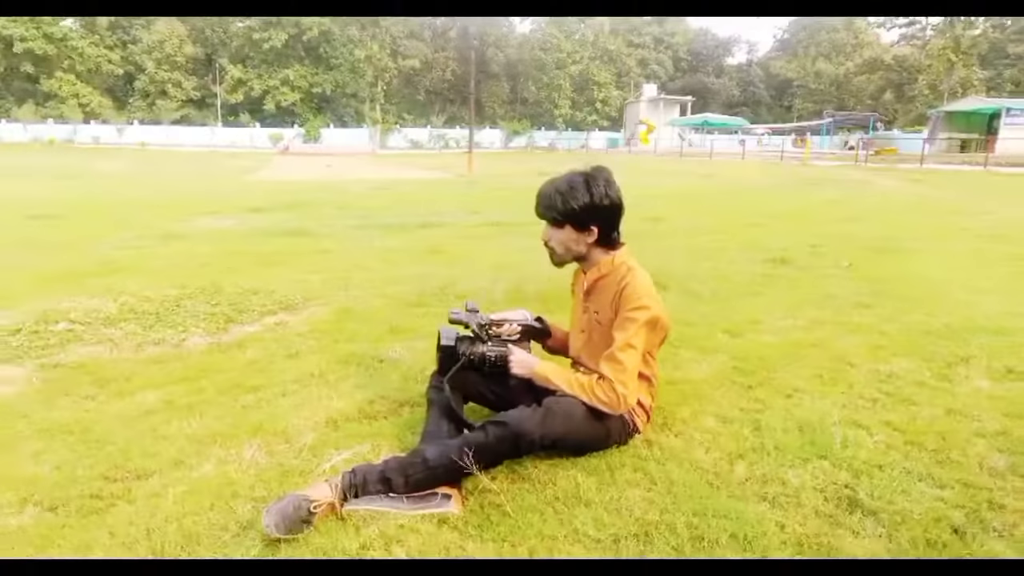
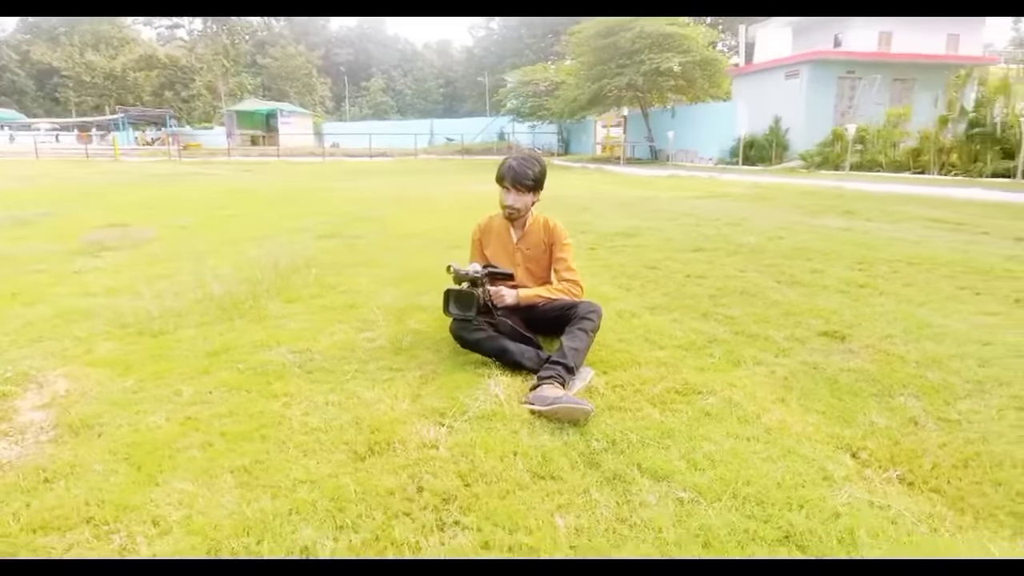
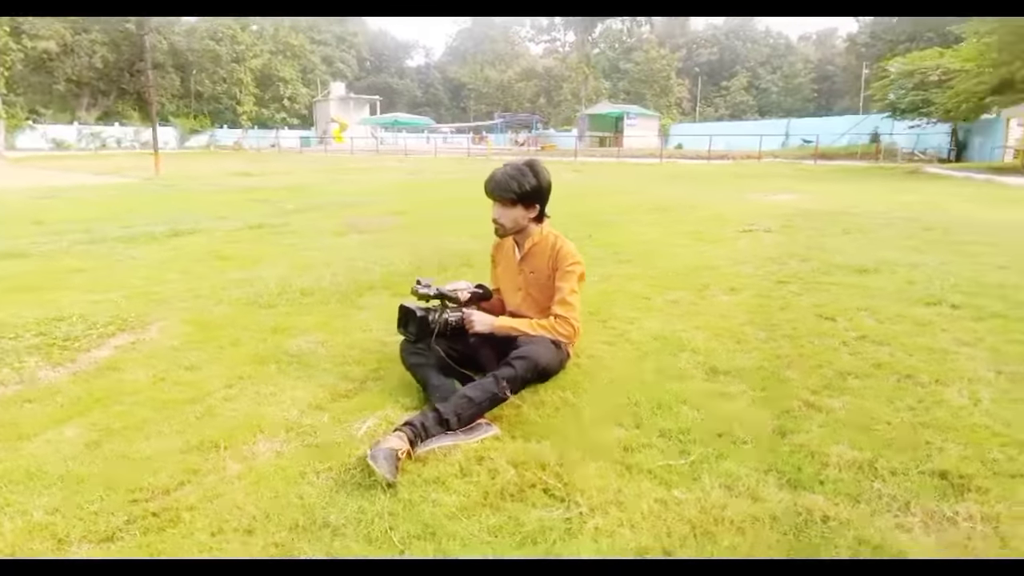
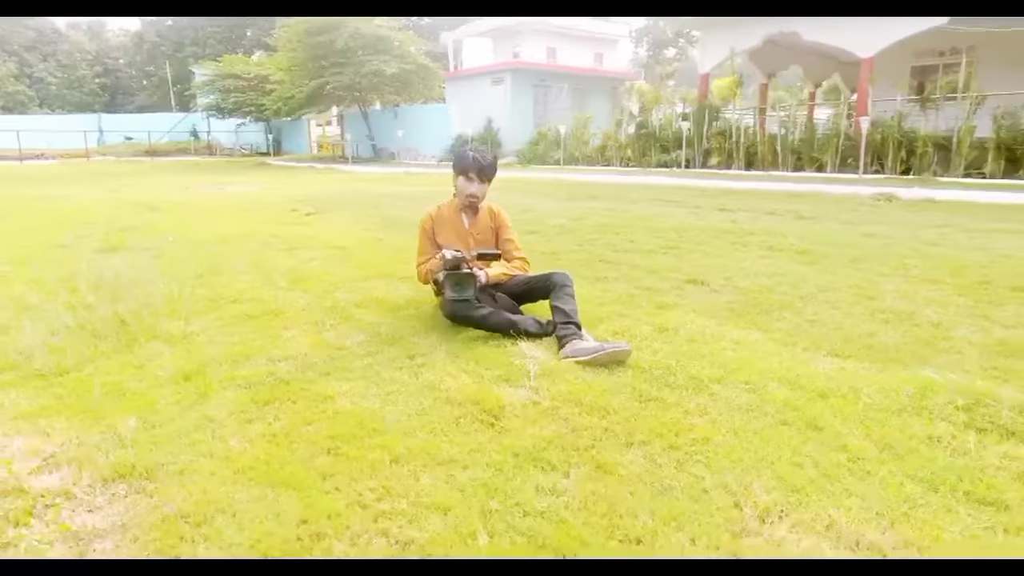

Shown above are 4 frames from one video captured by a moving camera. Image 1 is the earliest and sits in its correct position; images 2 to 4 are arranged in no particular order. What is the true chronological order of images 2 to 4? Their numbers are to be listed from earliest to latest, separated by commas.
3, 2, 4
